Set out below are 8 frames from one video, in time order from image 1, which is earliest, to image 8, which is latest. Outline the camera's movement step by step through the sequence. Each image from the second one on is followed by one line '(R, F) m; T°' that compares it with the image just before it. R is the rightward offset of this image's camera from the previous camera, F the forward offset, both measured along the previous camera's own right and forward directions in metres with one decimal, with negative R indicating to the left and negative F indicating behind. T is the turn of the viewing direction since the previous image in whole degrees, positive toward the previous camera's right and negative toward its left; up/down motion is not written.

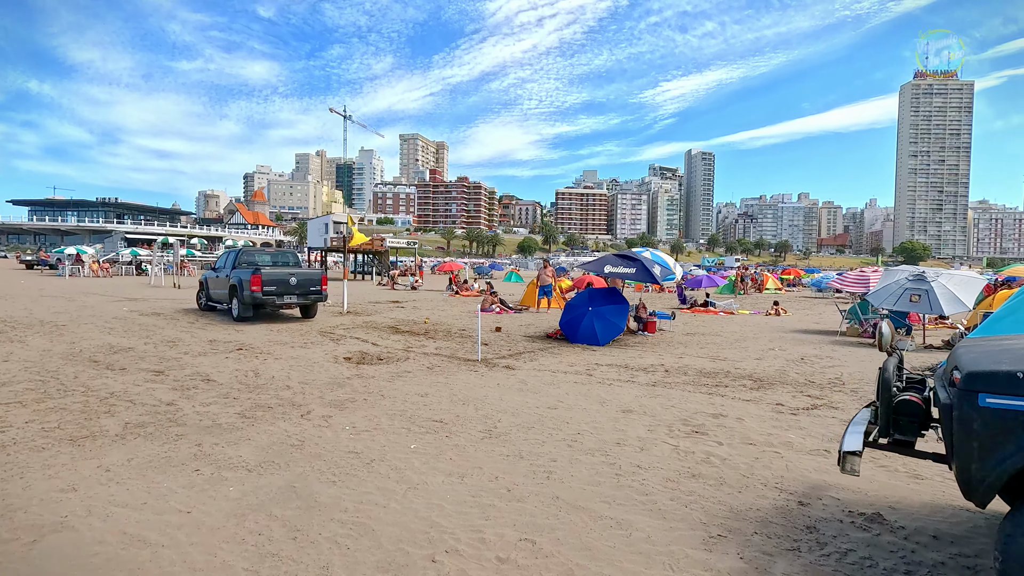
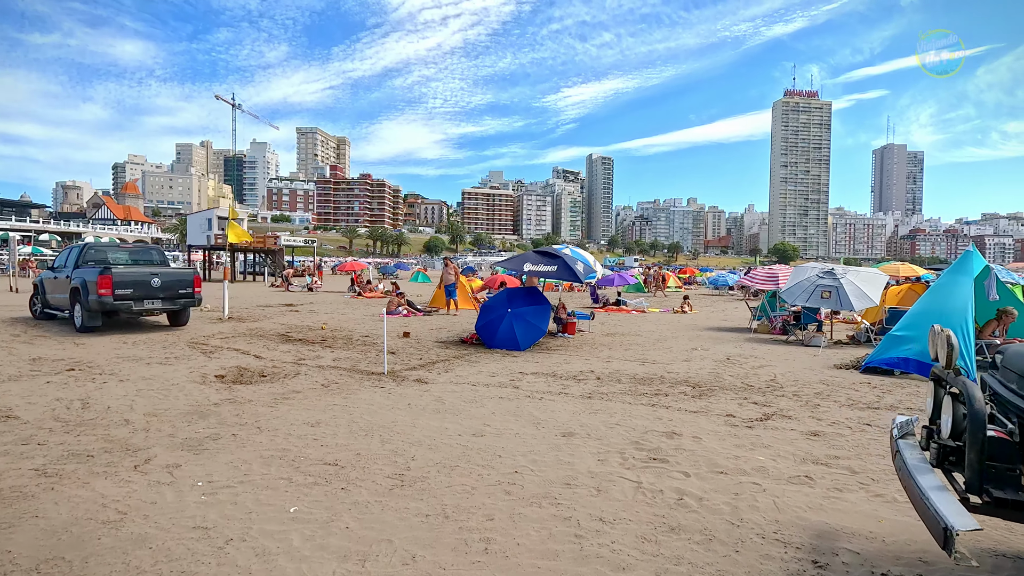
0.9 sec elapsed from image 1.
(-0.1, +1.2) m; +10°
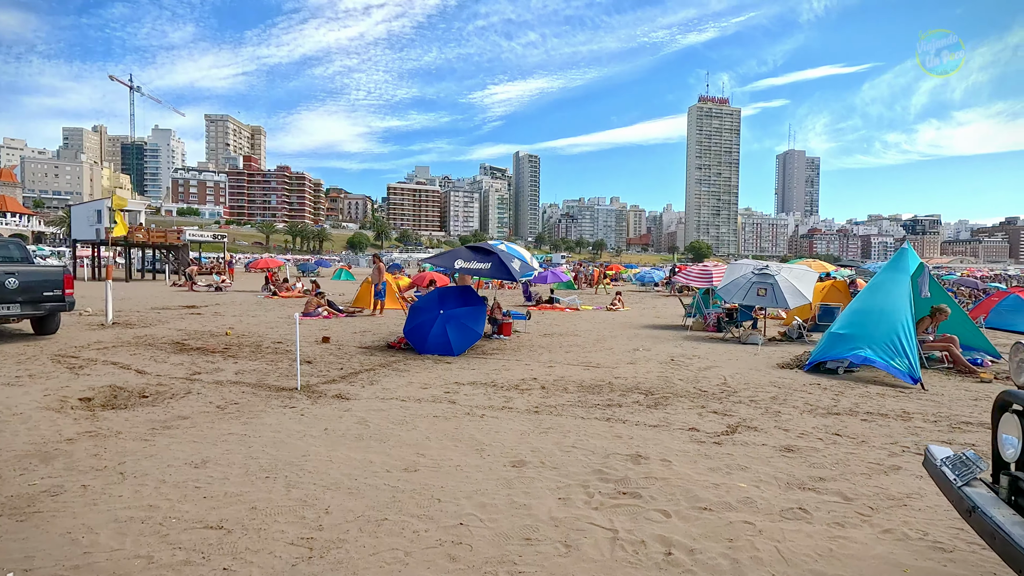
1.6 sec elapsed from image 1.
(-0.1, +0.9) m; +8°
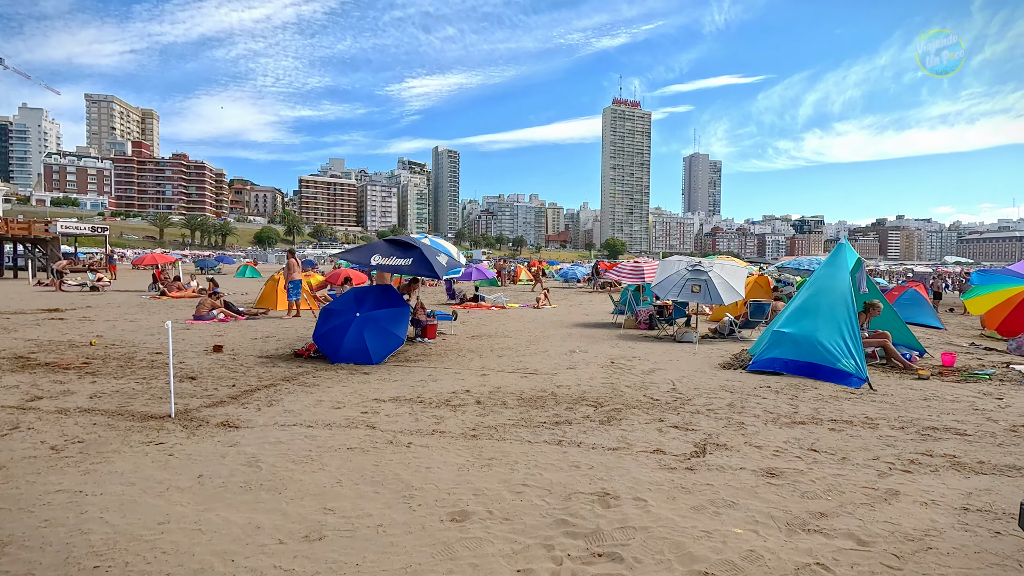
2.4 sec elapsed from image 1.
(-0.1, +1.0) m; +9°
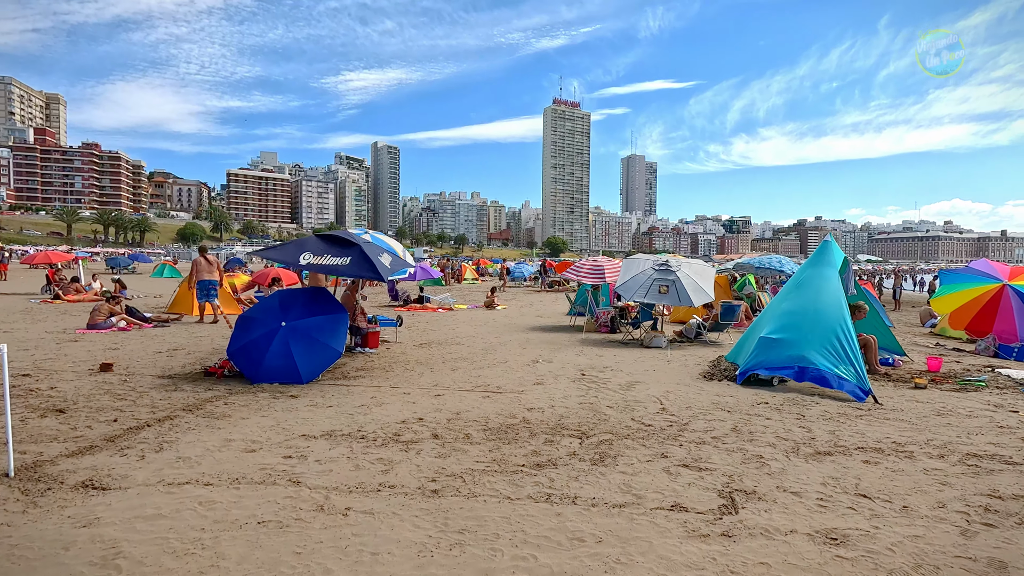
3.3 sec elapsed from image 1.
(-0.2, +1.2) m; +6°
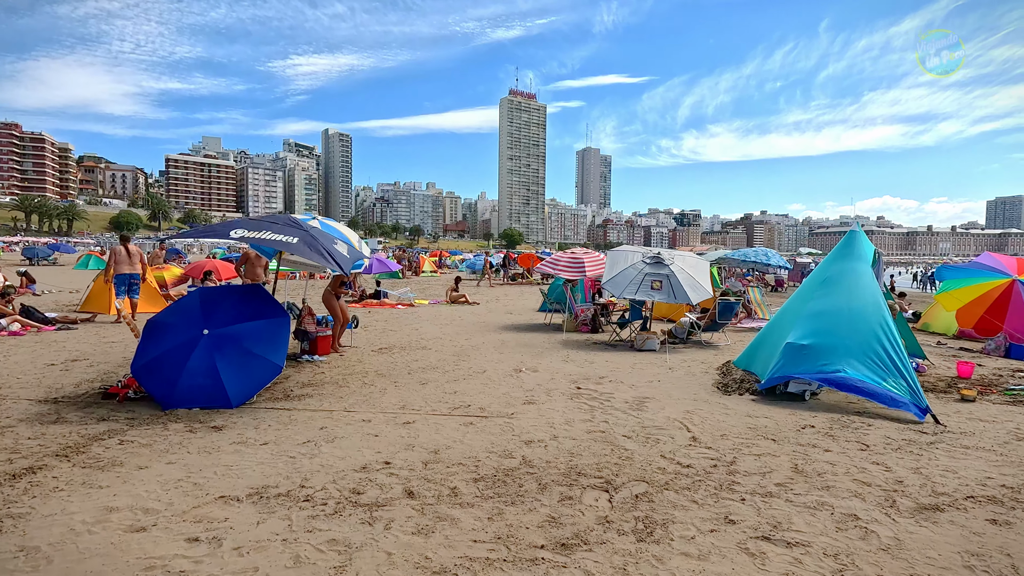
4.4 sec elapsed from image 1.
(-0.3, +1.3) m; +5°
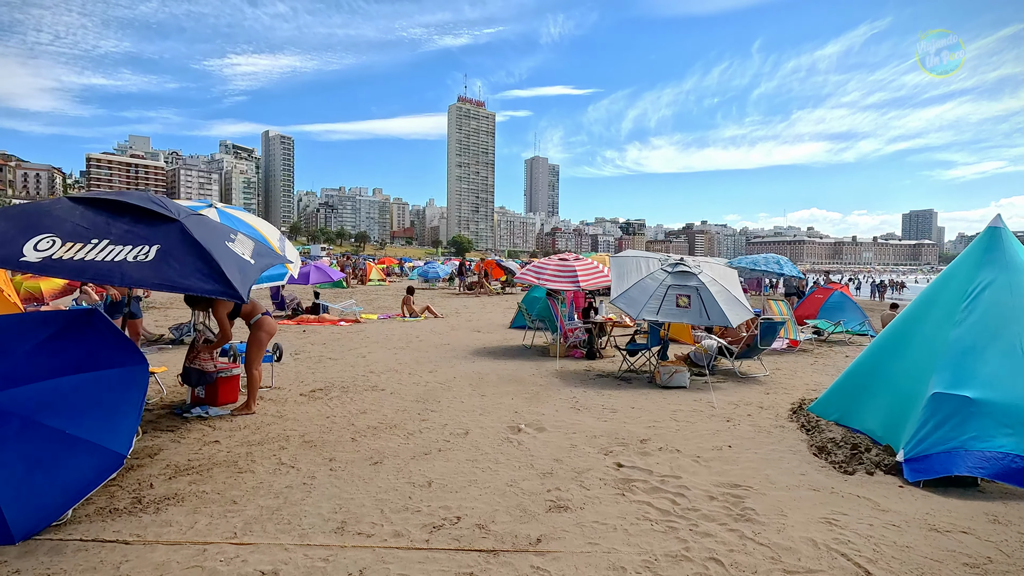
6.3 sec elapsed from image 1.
(-0.5, +2.4) m; +5°
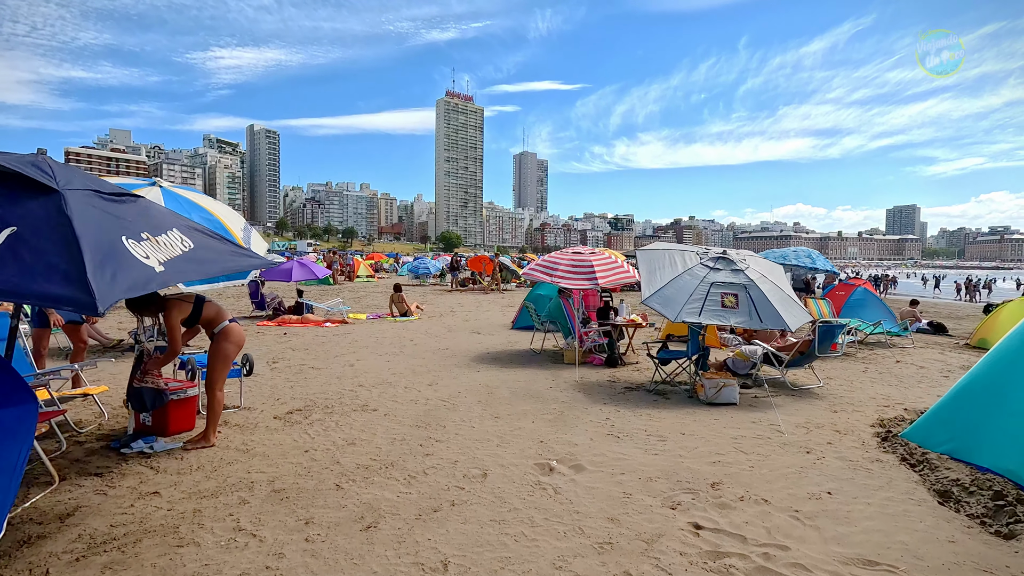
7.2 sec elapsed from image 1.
(-0.3, +1.1) m; +1°
